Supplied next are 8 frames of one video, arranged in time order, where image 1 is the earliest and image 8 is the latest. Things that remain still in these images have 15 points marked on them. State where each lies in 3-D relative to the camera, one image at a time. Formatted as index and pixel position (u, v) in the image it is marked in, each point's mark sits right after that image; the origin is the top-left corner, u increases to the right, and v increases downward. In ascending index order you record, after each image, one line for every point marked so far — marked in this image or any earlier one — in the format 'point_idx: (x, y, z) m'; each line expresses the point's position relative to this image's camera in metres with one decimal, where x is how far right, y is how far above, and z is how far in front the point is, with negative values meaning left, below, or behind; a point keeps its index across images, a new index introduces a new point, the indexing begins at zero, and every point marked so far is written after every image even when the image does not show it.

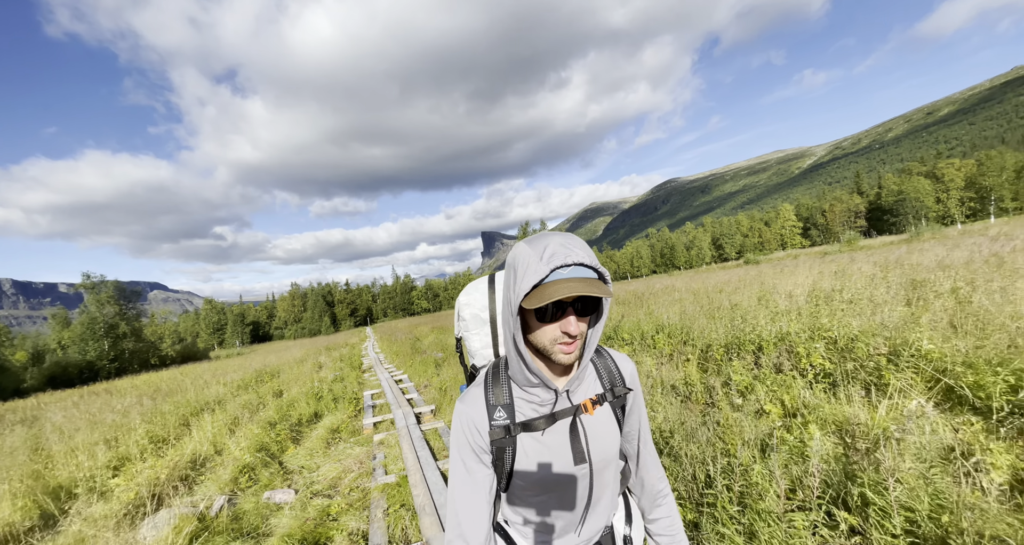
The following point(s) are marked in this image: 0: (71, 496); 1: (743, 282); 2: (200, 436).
0: (-6.0, -3.0, +6.4) m
1: (+8.2, -0.2, +16.0) m
2: (-5.6, -3.0, +8.2) m
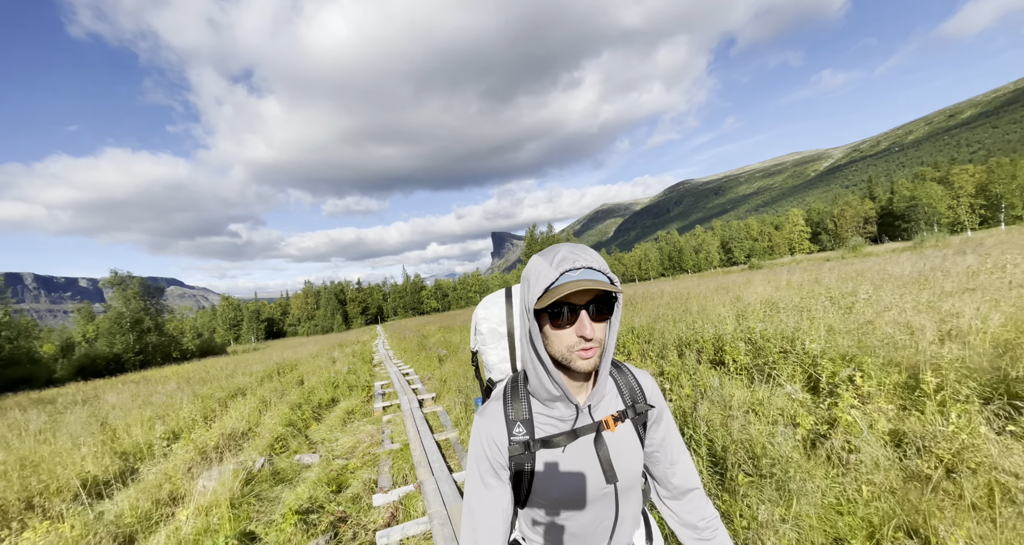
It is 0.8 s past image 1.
0: (-6.3, -3.1, +7.9) m
1: (+8.1, -0.5, +17.3) m
2: (-5.9, -3.1, +9.8) m
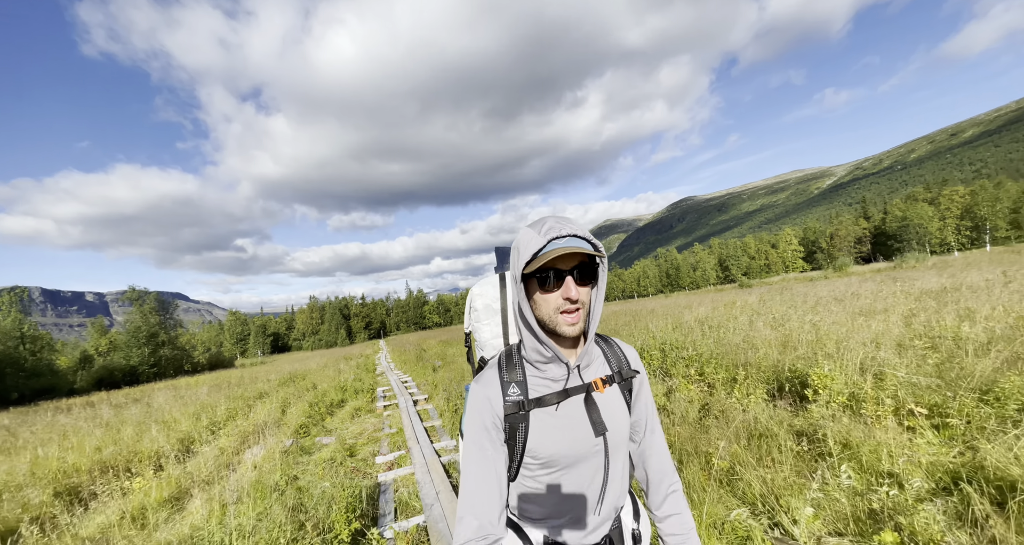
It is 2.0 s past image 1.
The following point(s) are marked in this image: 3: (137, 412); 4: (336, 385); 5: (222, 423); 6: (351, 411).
0: (-7.0, -3.6, +10.2) m
1: (+7.6, -1.4, +19.5) m
2: (-6.5, -3.7, +12.0) m
3: (-10.5, -3.9, +12.6) m
4: (-6.2, -4.0, +15.9) m
5: (-7.2, -3.8, +11.3) m
6: (-4.3, -3.7, +12.0) m
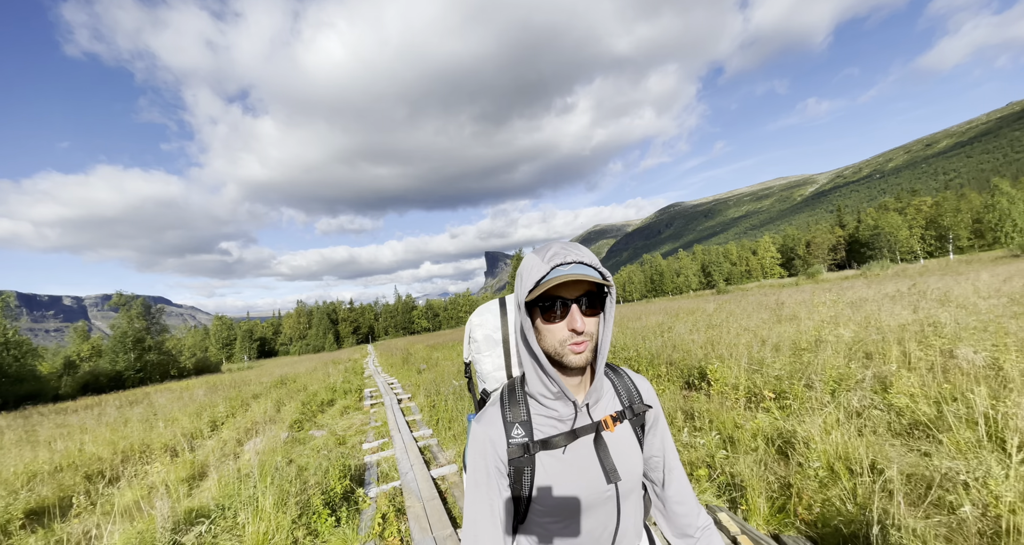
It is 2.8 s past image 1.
0: (-7.7, -3.9, +11.5) m
1: (+6.6, -1.9, +21.2) m
2: (-7.3, -4.0, +13.3) m
3: (-11.3, -4.2, +13.7) m
4: (-7.1, -4.3, +17.1) m
5: (-8.0, -4.1, +12.5) m
6: (-5.1, -4.0, +13.3) m
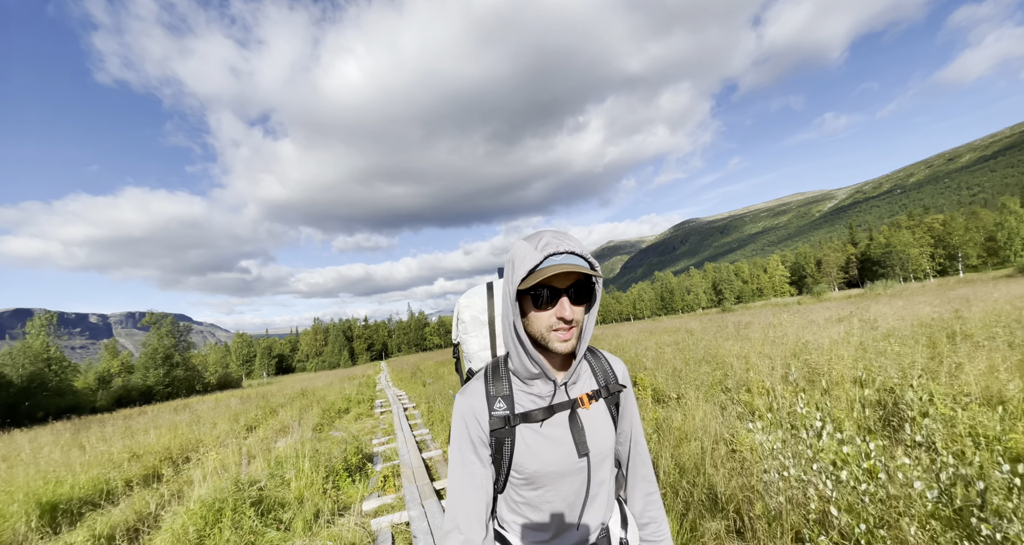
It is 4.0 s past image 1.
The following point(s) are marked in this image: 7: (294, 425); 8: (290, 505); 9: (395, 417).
0: (-8.1, -4.7, +13.7) m
1: (+6.5, -3.0, +23.0) m
2: (-7.6, -4.9, +15.5) m
3: (-11.6, -5.1, +16.1) m
4: (-7.3, -5.4, +19.3) m
5: (-8.3, -4.9, +14.7) m
6: (-5.4, -4.9, +15.5) m
7: (-6.5, -4.6, +13.5) m
8: (-3.0, -3.1, +6.1) m
9: (-3.6, -4.4, +14.0) m
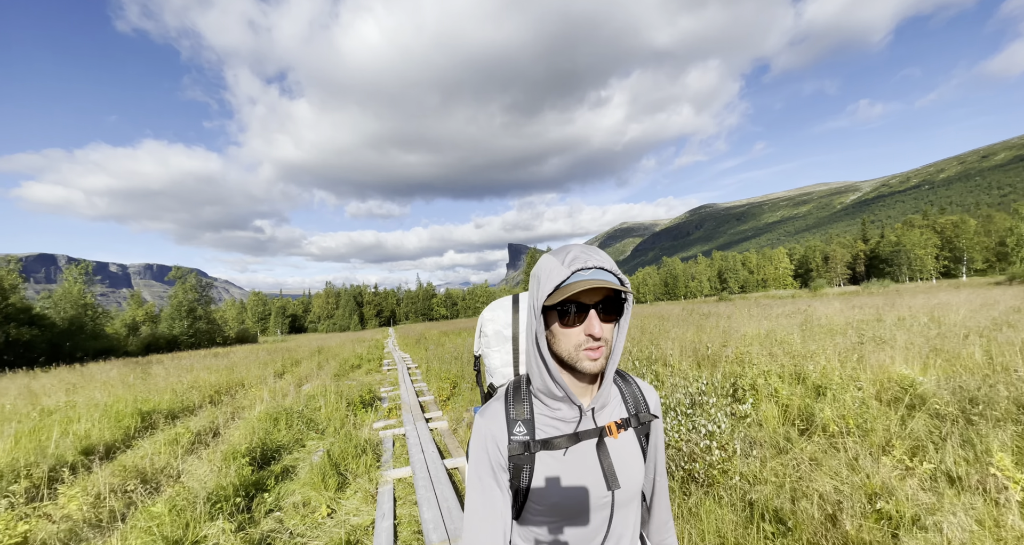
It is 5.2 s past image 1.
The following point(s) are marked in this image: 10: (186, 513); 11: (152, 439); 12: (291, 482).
0: (-8.6, -3.7, +16.5) m
1: (+6.3, -2.4, +25.4) m
2: (-8.1, -3.8, +18.3) m
3: (-12.1, -3.7, +18.9) m
4: (-7.7, -4.1, +22.1) m
5: (-8.9, -3.8, +17.5) m
6: (-5.9, -3.9, +18.2) m
7: (-7.1, -3.6, +16.3) m
8: (-3.7, -2.8, +8.6) m
9: (-4.1, -3.7, +16.7) m
10: (-3.1, -2.3, +4.5) m
11: (-5.8, -2.7, +7.3) m
12: (-2.7, -2.6, +5.6) m
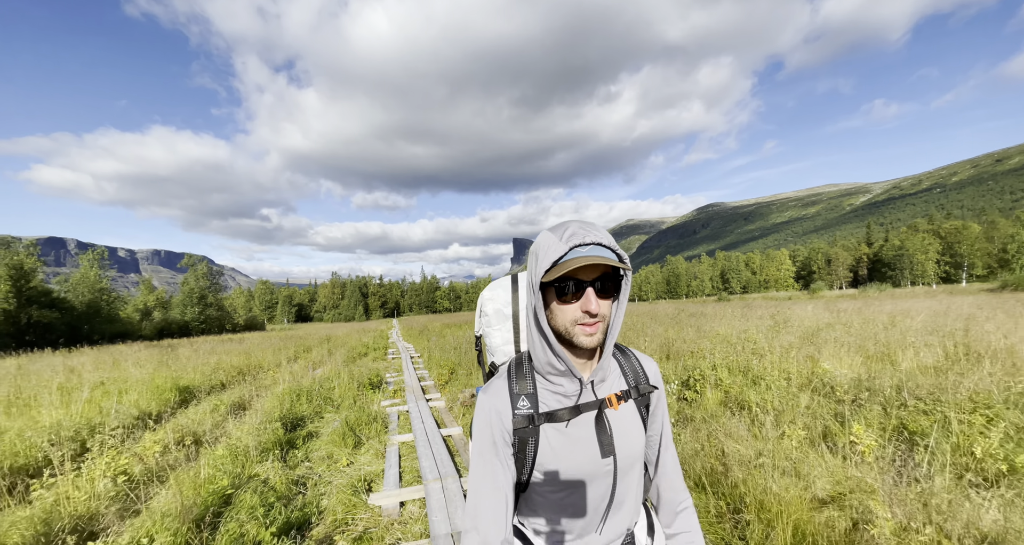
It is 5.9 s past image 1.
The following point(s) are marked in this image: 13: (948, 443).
0: (-8.8, -3.4, +17.8) m
1: (+6.2, -2.3, +26.6) m
2: (-8.3, -3.5, +19.6) m
3: (-12.2, -3.3, +20.3) m
4: (-7.8, -3.7, +23.5) m
5: (-9.0, -3.5, +18.9) m
6: (-6.1, -3.7, +19.5) m
7: (-7.2, -3.4, +17.6) m
8: (-3.9, -2.7, +10.0) m
9: (-4.3, -3.5, +18.0) m
10: (-3.4, -2.3, +5.8) m
11: (-6.0, -2.6, +8.6) m
12: (-3.0, -2.6, +6.9) m
13: (+4.5, -1.8, +4.7) m
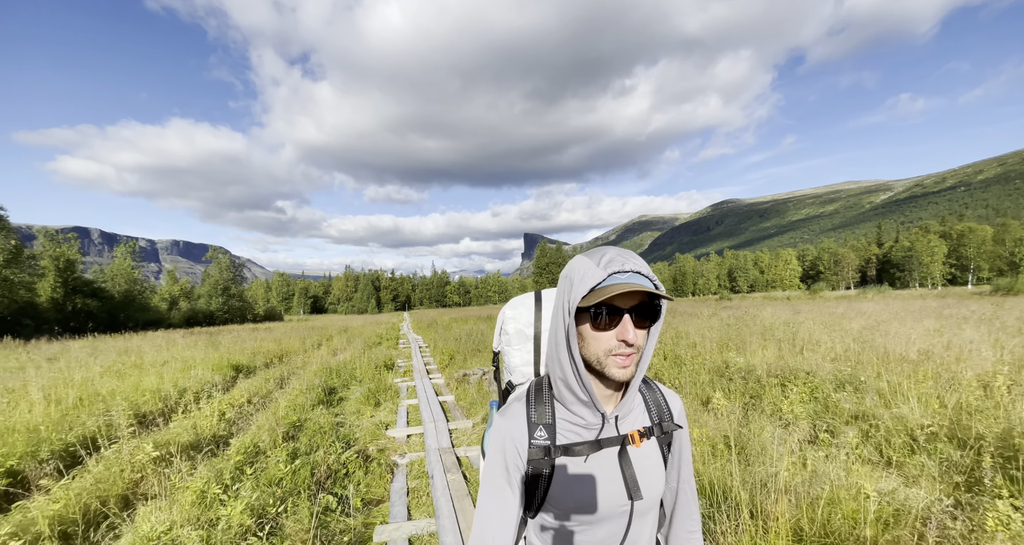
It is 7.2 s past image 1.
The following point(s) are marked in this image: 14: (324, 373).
0: (-9.0, -3.3, +20.5) m
1: (+6.2, -2.4, +28.9) m
2: (-8.4, -3.4, +22.3) m
3: (-12.3, -3.2, +23.1) m
4: (-7.9, -3.6, +26.1) m
5: (-9.2, -3.4, +21.5) m
6: (-6.2, -3.6, +22.1) m
7: (-7.4, -3.3, +20.2) m
8: (-4.3, -2.8, +12.5) m
9: (-4.5, -3.5, +20.6) m
10: (-3.9, -2.4, +8.3) m
11: (-6.4, -2.6, +11.2) m
12: (-3.4, -2.7, +9.4) m
13: (+4.0, -2.0, +7.0) m
14: (-5.0, -2.7, +12.0) m
